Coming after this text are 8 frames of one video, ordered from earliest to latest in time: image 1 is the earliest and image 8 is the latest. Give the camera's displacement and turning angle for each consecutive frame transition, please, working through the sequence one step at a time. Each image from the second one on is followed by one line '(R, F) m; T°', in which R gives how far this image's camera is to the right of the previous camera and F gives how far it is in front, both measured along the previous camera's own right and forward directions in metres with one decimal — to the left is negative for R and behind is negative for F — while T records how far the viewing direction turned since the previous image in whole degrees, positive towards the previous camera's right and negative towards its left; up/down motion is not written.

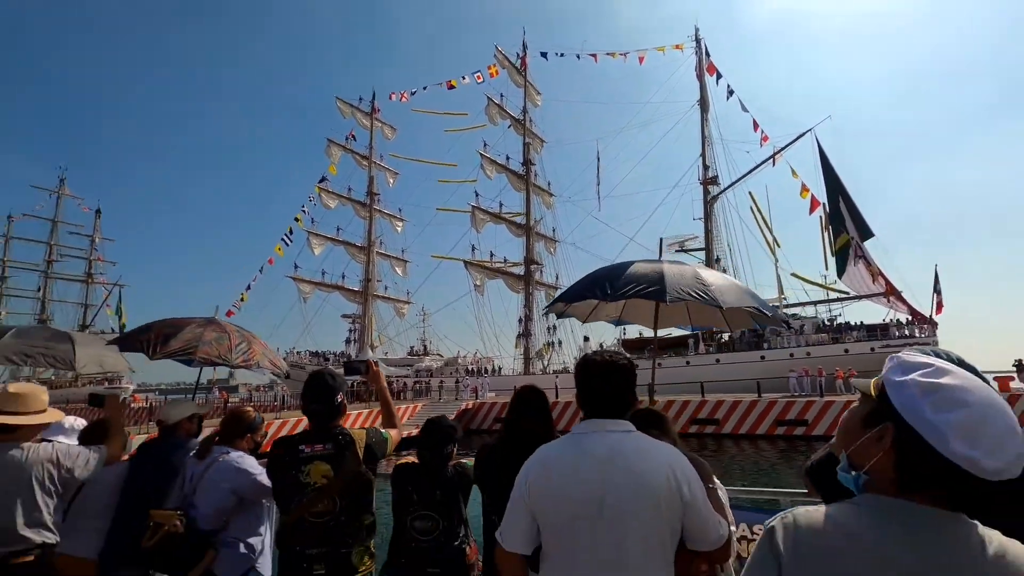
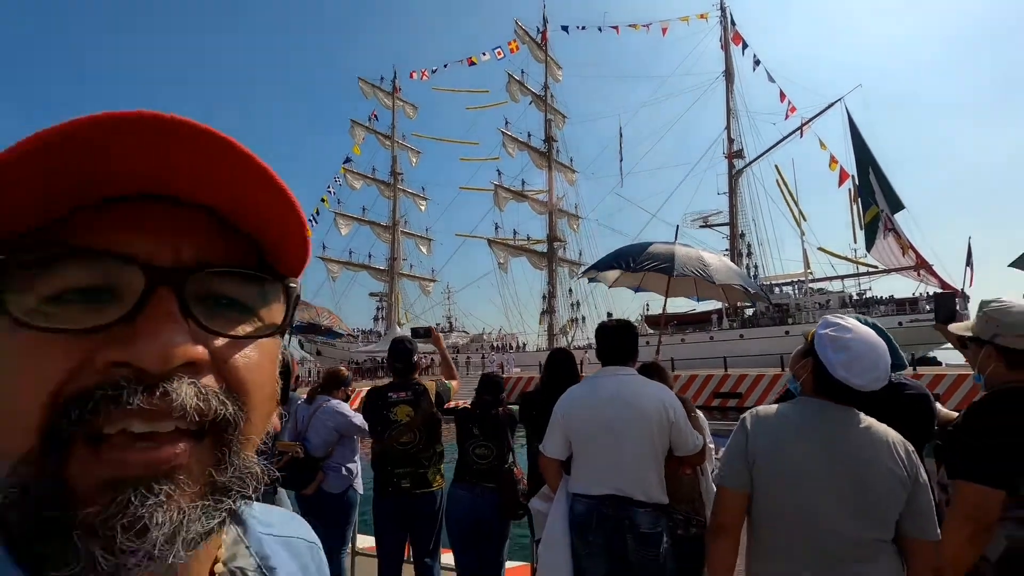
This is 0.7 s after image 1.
(-0.1, -0.8) m; -2°
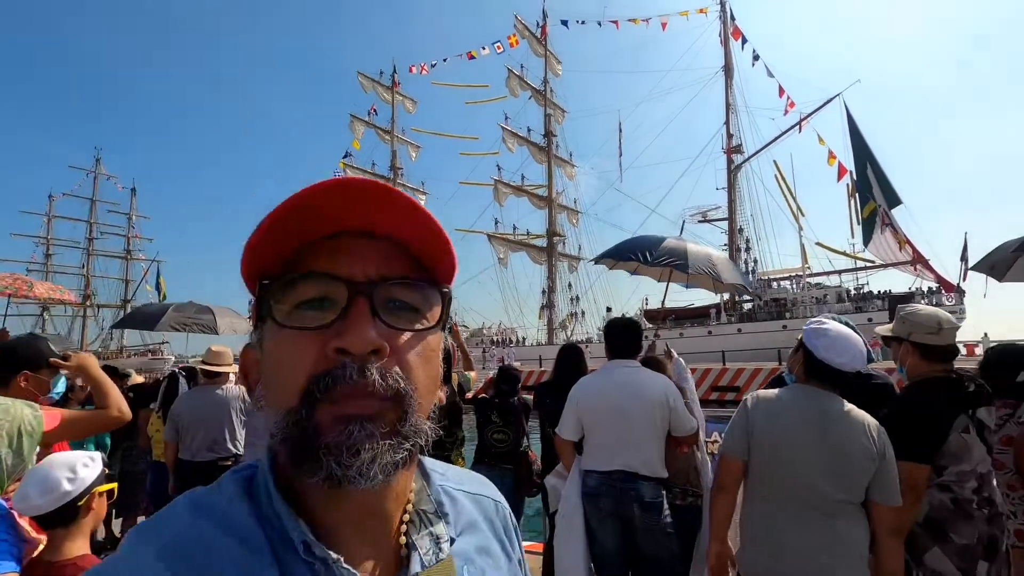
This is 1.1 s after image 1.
(-0.1, -0.4) m; 0°
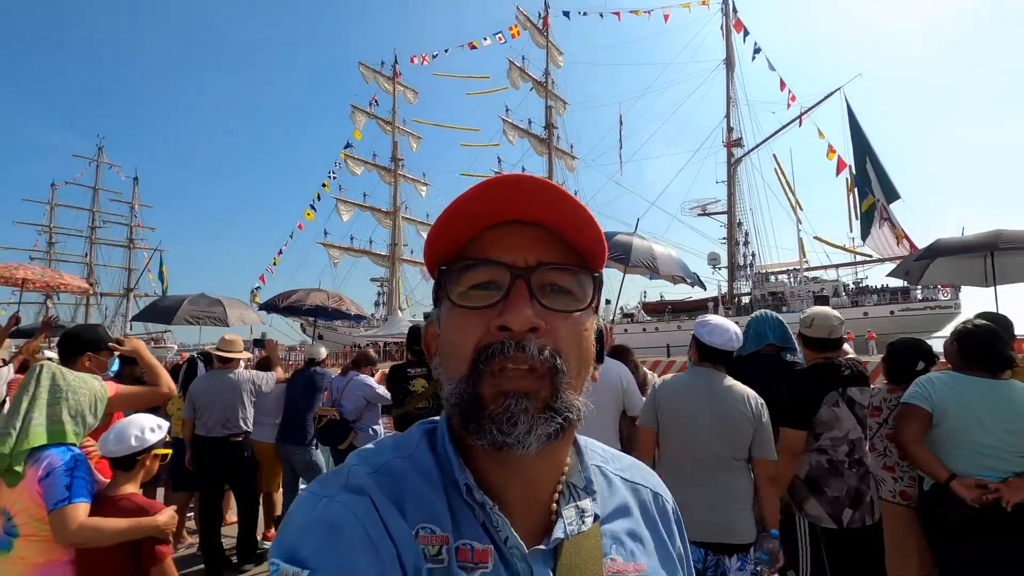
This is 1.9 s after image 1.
(+0.2, -0.5) m; 0°
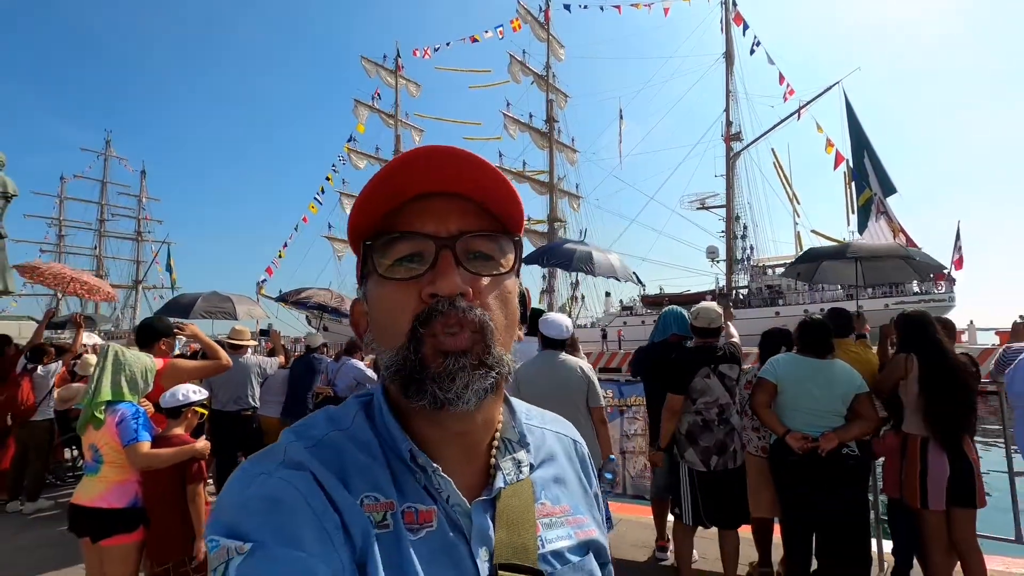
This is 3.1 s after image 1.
(+0.4, -0.9) m; -1°
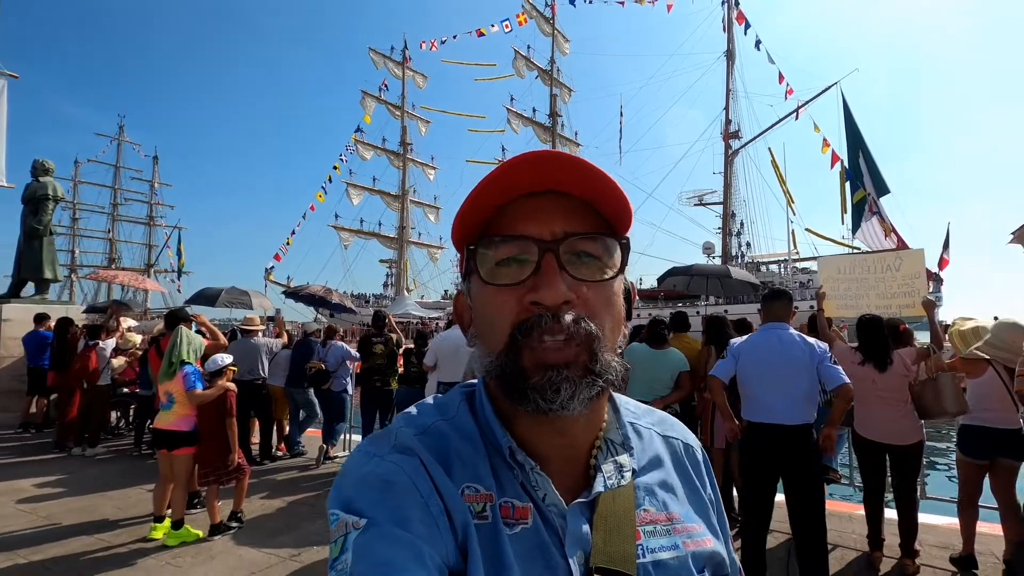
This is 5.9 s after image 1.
(+0.8, -1.6) m; -1°
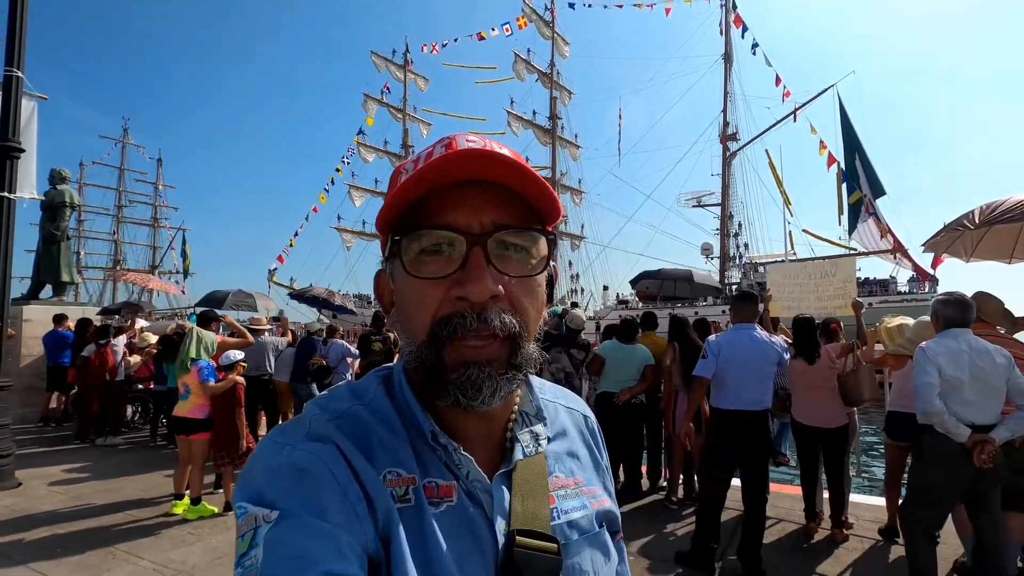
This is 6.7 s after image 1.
(+0.2, -0.6) m; 0°
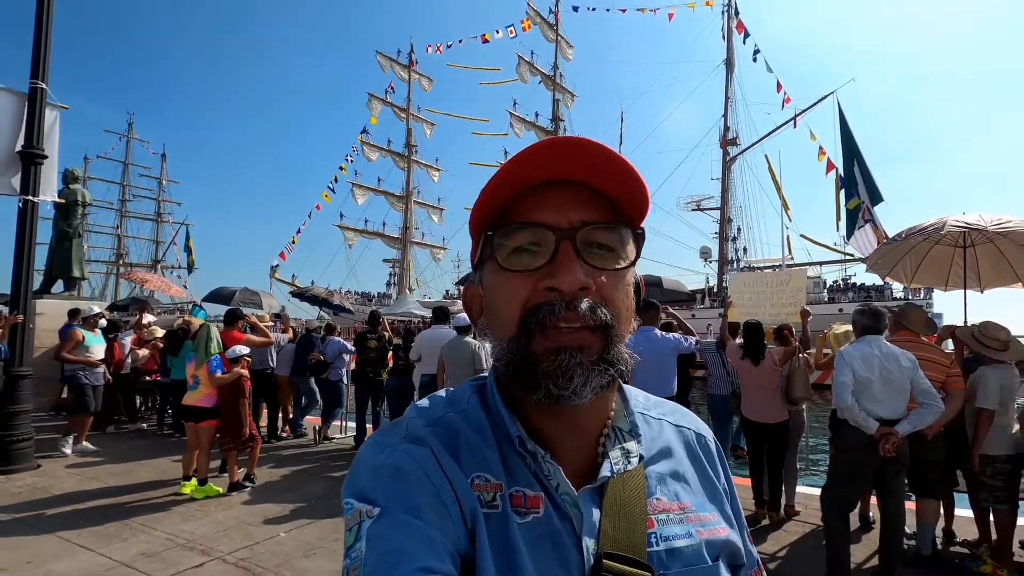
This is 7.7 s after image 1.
(+0.2, -0.5) m; 0°
